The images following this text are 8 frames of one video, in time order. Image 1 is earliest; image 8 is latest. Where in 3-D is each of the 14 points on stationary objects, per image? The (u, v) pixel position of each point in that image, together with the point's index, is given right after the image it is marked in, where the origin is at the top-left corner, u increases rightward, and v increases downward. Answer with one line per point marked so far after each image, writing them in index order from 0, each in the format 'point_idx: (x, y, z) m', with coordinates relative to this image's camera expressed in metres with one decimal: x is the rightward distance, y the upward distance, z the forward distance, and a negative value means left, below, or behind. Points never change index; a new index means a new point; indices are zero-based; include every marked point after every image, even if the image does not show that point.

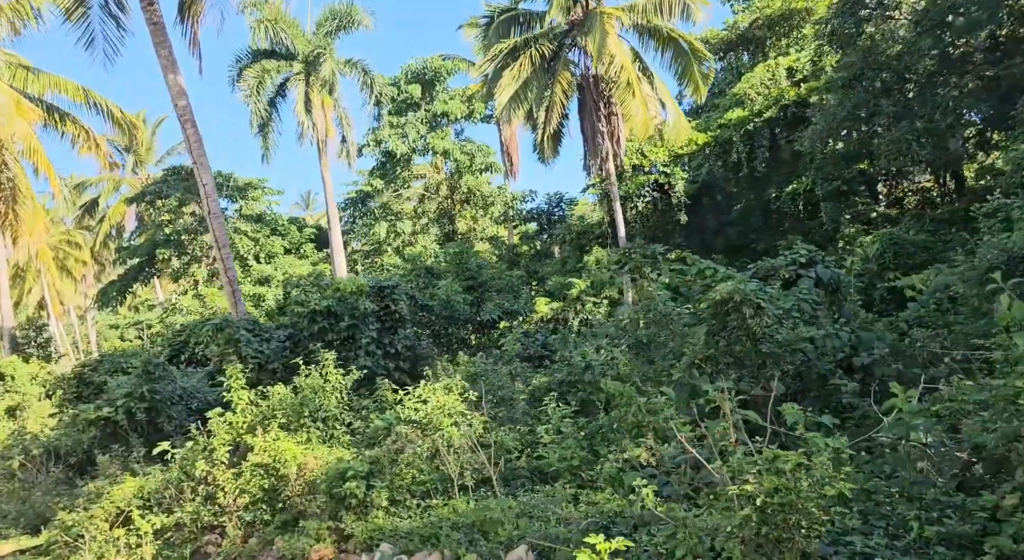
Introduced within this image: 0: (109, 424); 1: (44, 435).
0: (-5.0, -1.8, +11.0) m
1: (-6.0, -2.0, +11.3) m
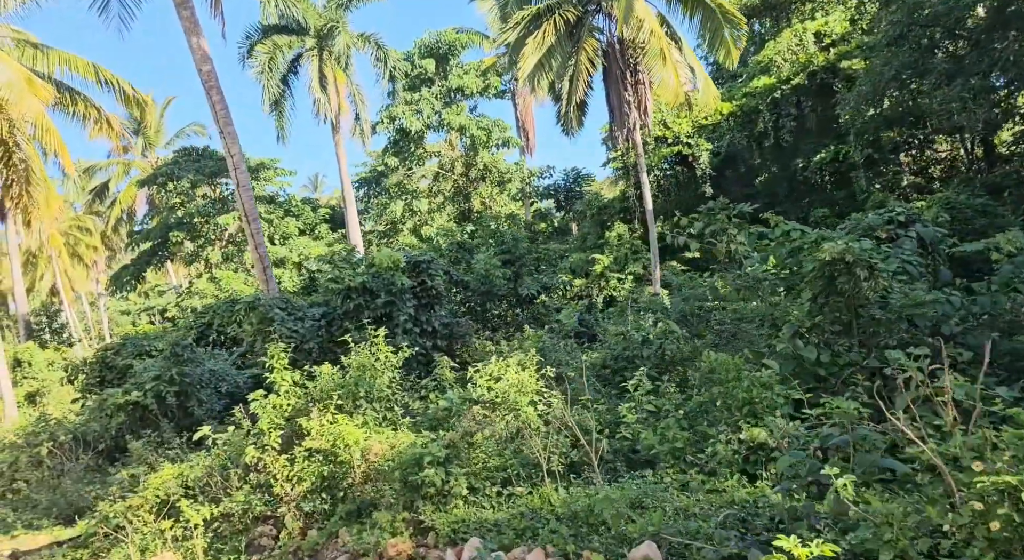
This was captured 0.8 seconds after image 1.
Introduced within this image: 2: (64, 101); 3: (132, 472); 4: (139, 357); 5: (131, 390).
0: (-4.5, -1.6, +10.7) m
1: (-5.5, -1.8, +11.0) m
2: (-9.9, +4.0, +19.5) m
3: (-3.8, -2.0, +9.0) m
4: (-5.9, -1.2, +13.9) m
5: (-4.6, -1.3, +10.8) m
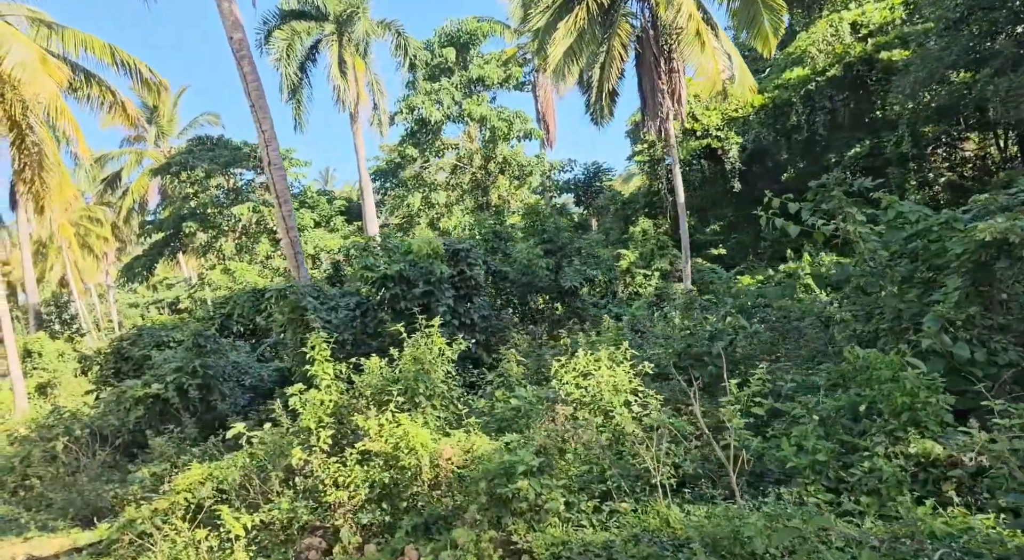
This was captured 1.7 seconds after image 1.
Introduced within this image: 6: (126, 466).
0: (-4.0, -1.4, +10.1) m
1: (-5.0, -1.6, +10.4) m
2: (-9.3, +4.3, +18.9) m
3: (-3.4, -1.8, +8.4) m
4: (-5.4, -1.1, +13.3) m
5: (-4.2, -1.2, +10.2) m
6: (-4.2, -2.1, +9.7) m
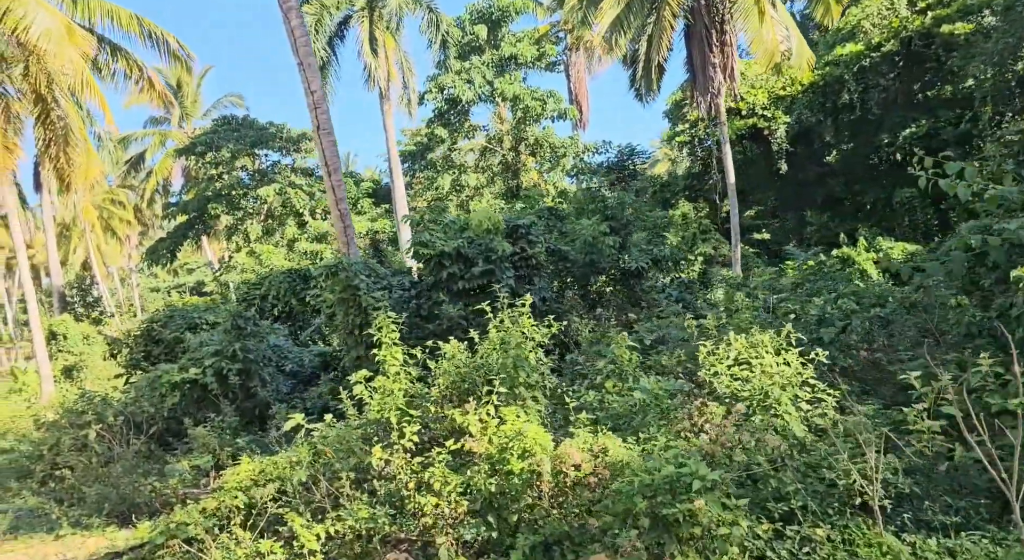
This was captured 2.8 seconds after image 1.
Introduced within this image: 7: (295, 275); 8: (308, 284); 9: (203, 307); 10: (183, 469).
0: (-3.4, -1.2, +9.4) m
1: (-4.4, -1.3, +9.8) m
2: (-8.5, +4.7, +18.3) m
3: (-2.8, -1.6, +7.8) m
4: (-4.7, -0.8, +12.7) m
5: (-3.5, -0.9, +9.5) m
6: (-3.6, -1.8, +9.1) m
7: (-3.3, +0.1, +13.2) m
8: (-3.1, -0.1, +13.1) m
9: (-4.8, -0.4, +13.7) m
10: (-2.9, -1.7, +7.8) m
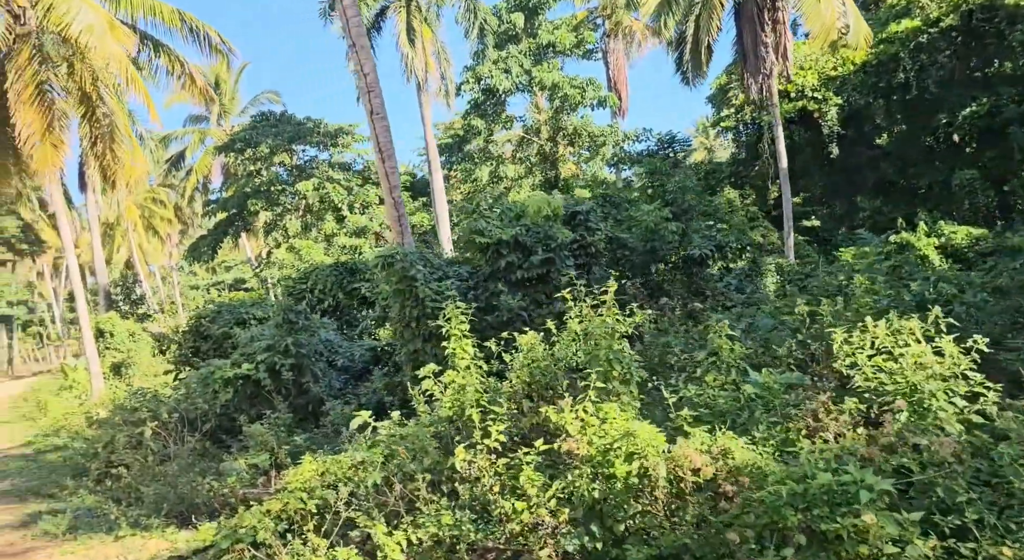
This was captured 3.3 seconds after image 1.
0: (-2.8, -1.1, +9.3) m
1: (-3.7, -1.3, +9.7) m
2: (-7.6, +4.8, +18.3) m
3: (-2.2, -1.5, +7.6) m
4: (-3.9, -0.7, +12.5) m
5: (-2.9, -0.9, +9.3) m
6: (-3.0, -1.8, +8.9) m
7: (-2.5, +0.2, +13.0) m
8: (-2.3, 0.0, +12.9) m
9: (-4.1, -0.3, +13.6) m
10: (-2.3, -1.6, +7.6) m
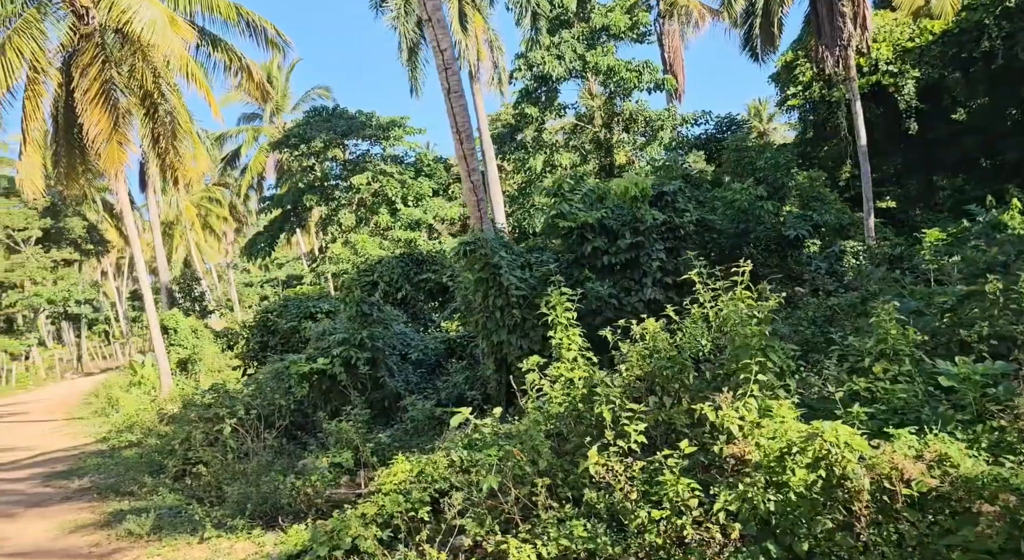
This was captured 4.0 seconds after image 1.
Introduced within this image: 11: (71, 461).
0: (-1.9, -1.0, +9.0) m
1: (-2.9, -1.2, +9.4) m
2: (-6.4, +4.8, +18.2) m
3: (-1.4, -1.5, +7.3) m
4: (-2.9, -0.6, +12.3) m
5: (-2.0, -0.8, +9.1) m
6: (-2.1, -1.7, +8.7) m
7: (-1.5, +0.3, +12.7) m
8: (-1.3, +0.1, +12.5) m
9: (-3.0, -0.2, +13.4) m
10: (-1.6, -1.5, +7.3) m
11: (-6.5, -2.6, +13.0) m
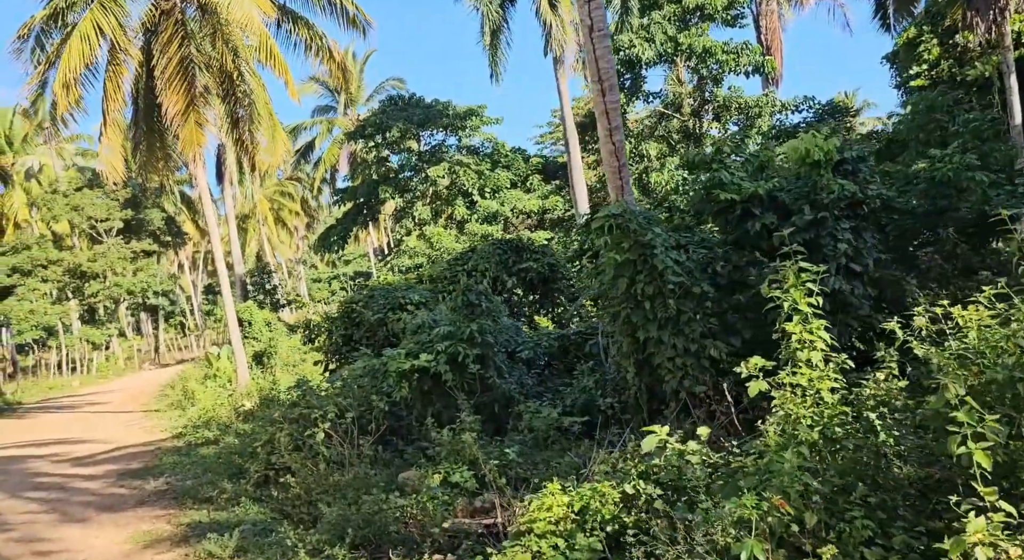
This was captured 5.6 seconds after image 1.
0: (-0.8, -0.9, +7.8) m
1: (-1.7, -1.1, +8.3) m
2: (-4.5, +5.0, +17.3) m
3: (-0.4, -1.3, +6.0) m
4: (-1.5, -0.4, +11.2) m
5: (-0.9, -0.6, +7.9) m
6: (-1.0, -1.6, +7.5) m
7: (0.0, +0.4, +11.4) m
8: (+0.1, +0.3, +11.3) m
9: (-1.5, -0.1, +12.2) m
10: (-0.5, -1.4, +6.1) m
11: (-5.0, -2.4, +12.1) m
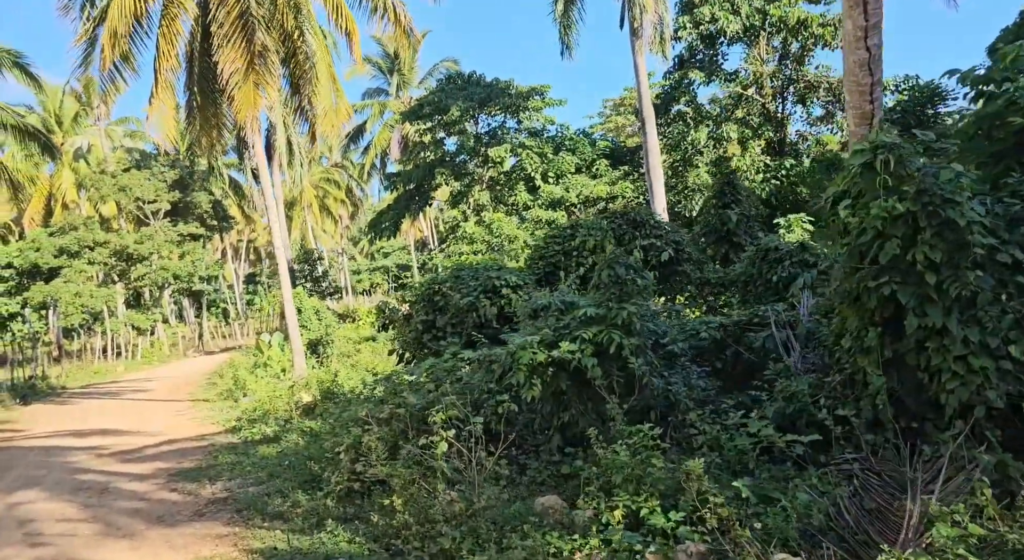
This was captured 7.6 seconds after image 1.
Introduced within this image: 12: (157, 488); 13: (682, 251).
0: (+0.4, -0.6, +6.0) m
1: (-0.5, -0.8, +6.6) m
2: (-2.8, +5.4, +15.6) m
3: (+0.6, -1.1, +4.3) m
4: (-0.2, -0.2, +9.4) m
5: (+0.3, -0.4, +6.1) m
6: (+0.1, -1.3, +5.7) m
7: (+1.3, +0.7, +9.6) m
8: (+1.4, +0.5, +9.5) m
9: (-0.2, +0.2, +10.5) m
10: (+0.5, -1.2, +4.3) m
11: (-3.7, -2.1, +10.5) m
12: (-3.6, -2.1, +8.9) m
13: (+1.9, +0.3, +9.6) m
